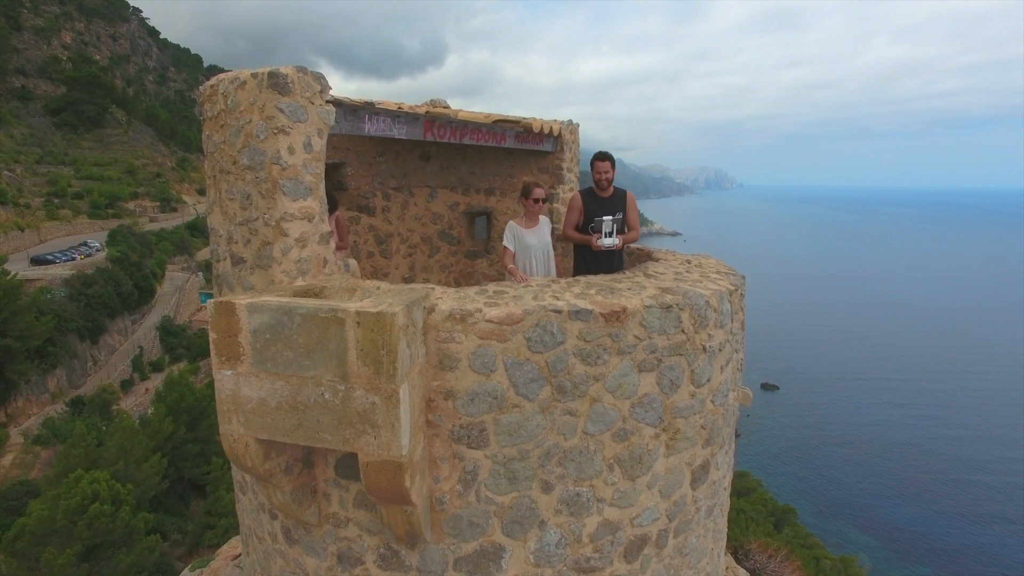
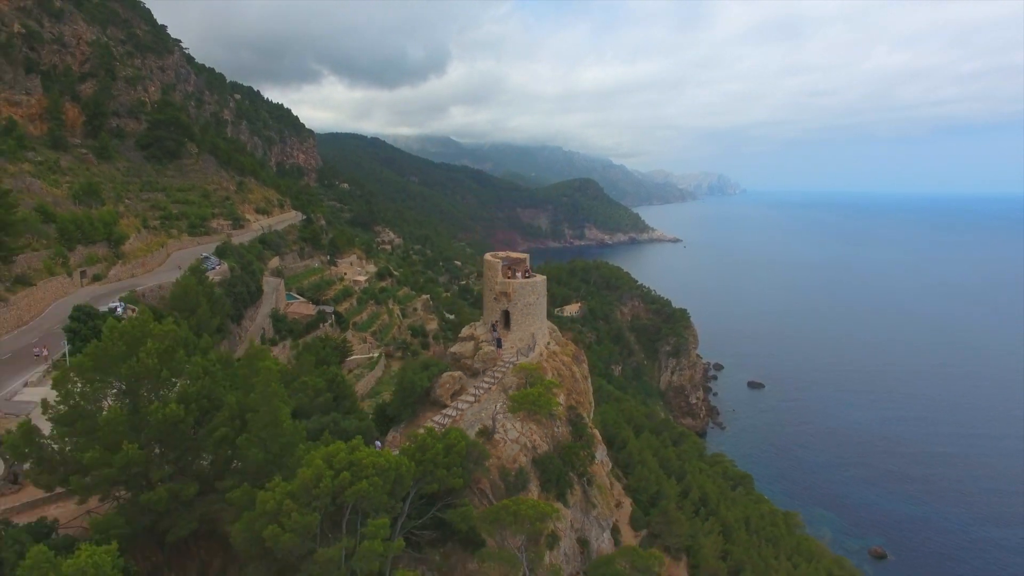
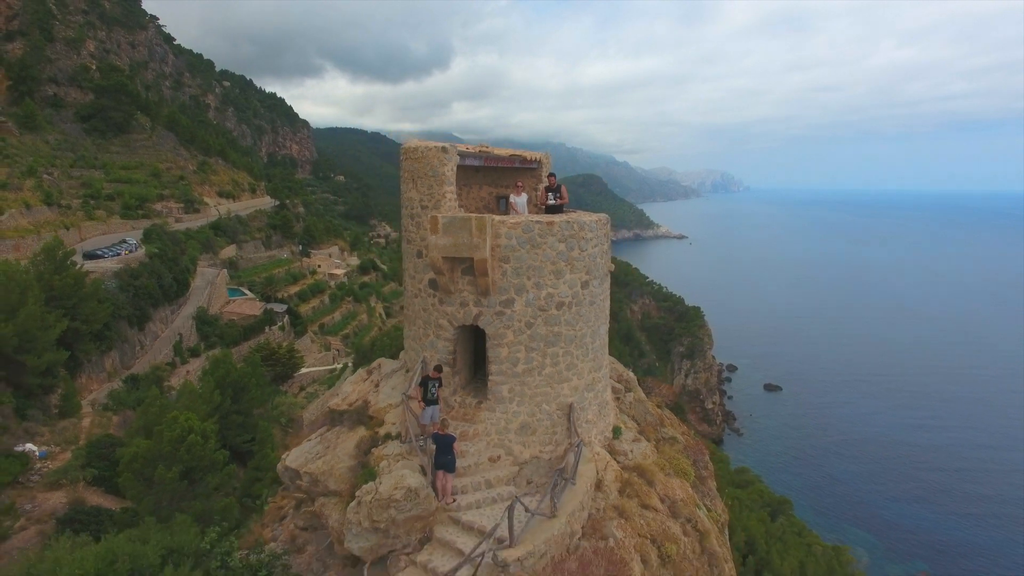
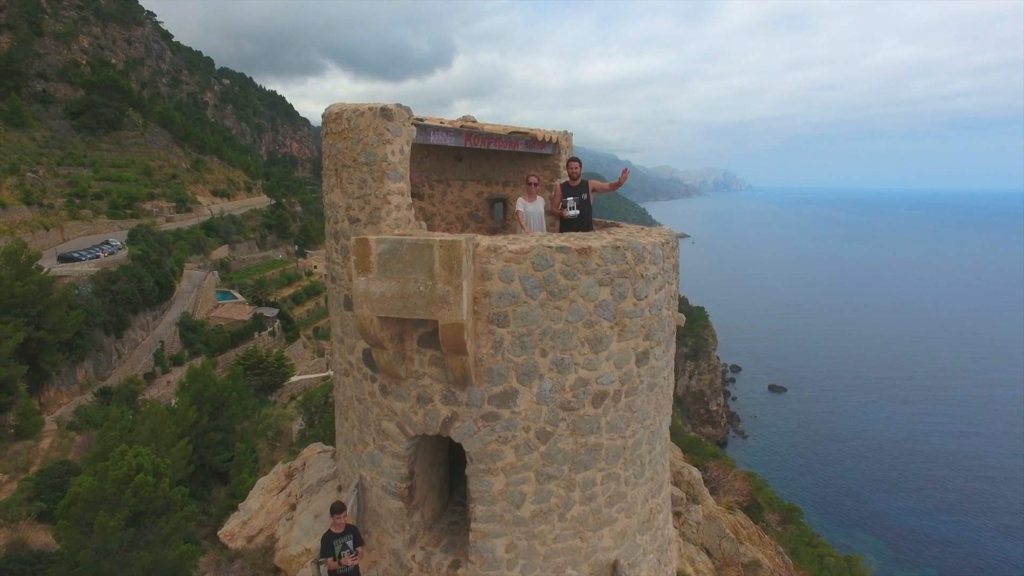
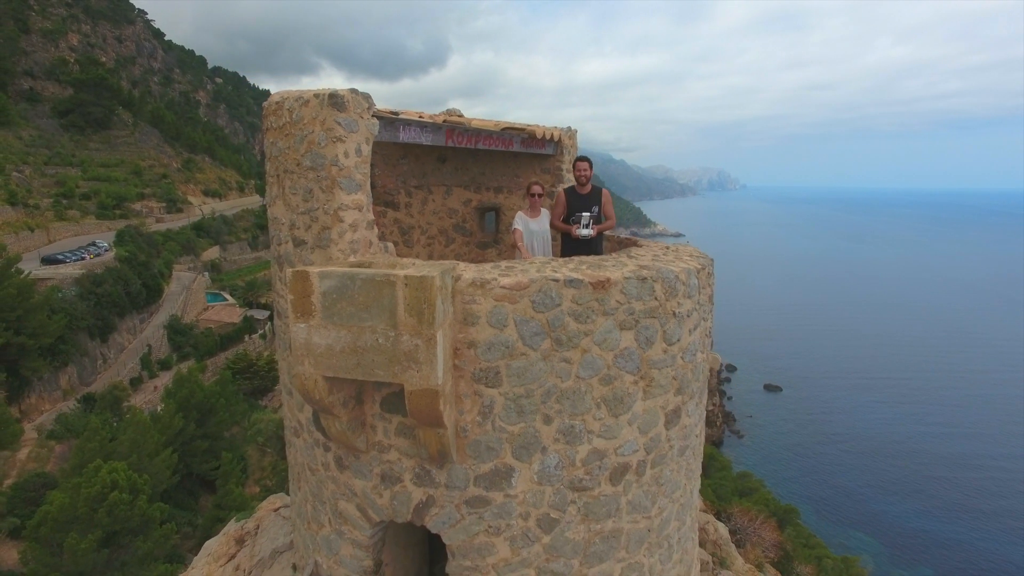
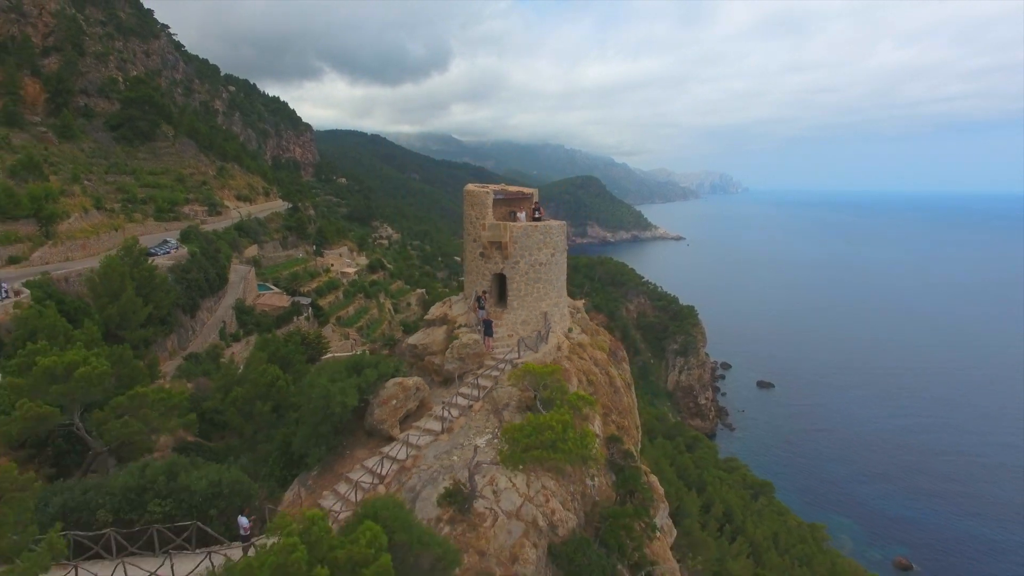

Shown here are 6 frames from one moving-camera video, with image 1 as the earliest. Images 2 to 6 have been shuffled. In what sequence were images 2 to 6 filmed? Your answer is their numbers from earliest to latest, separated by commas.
5, 4, 3, 6, 2
